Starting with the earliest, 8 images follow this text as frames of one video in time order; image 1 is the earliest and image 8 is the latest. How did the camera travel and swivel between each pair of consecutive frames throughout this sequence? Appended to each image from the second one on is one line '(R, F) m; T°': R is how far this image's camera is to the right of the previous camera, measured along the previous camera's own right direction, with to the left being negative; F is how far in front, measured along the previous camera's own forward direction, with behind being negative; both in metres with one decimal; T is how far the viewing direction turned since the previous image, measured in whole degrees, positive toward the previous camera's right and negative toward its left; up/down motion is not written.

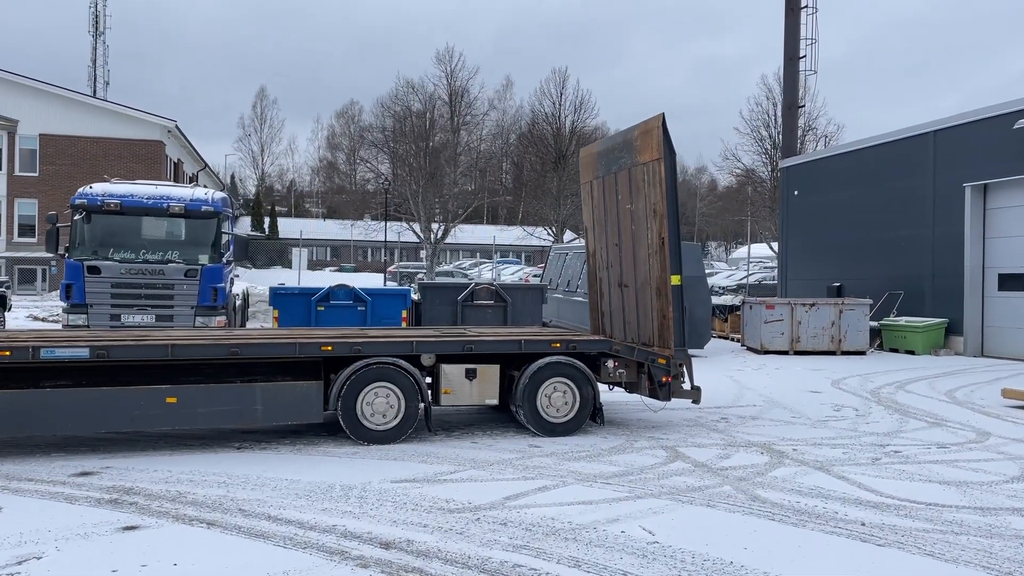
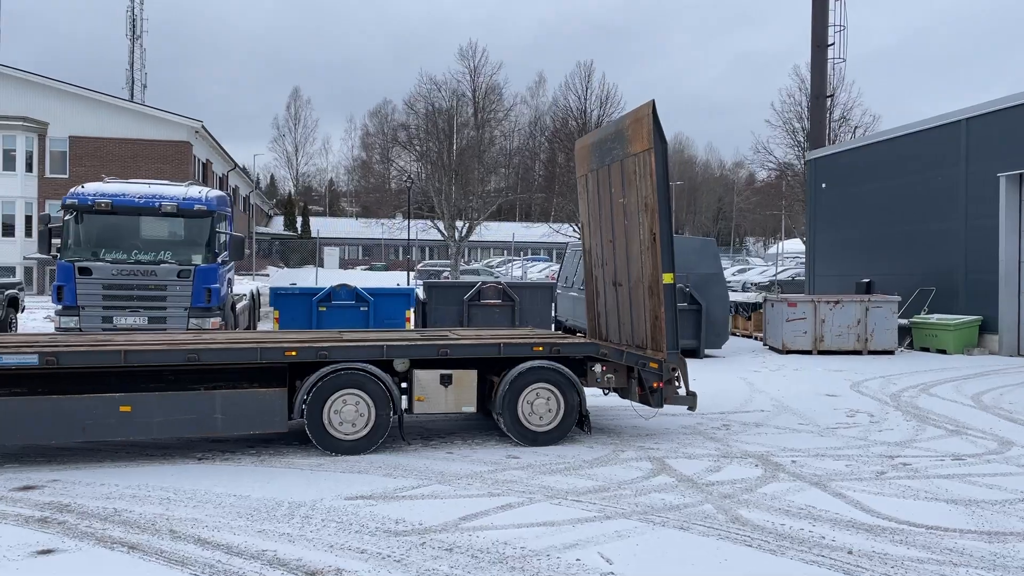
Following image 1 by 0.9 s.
(+0.6, +0.5) m; -3°
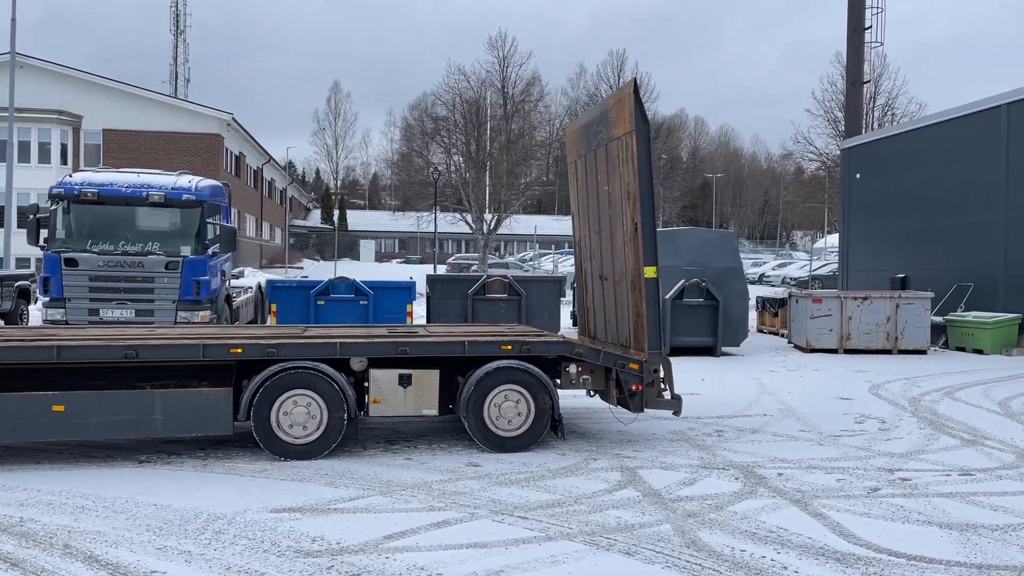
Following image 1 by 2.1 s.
(+0.7, +0.6) m; -3°
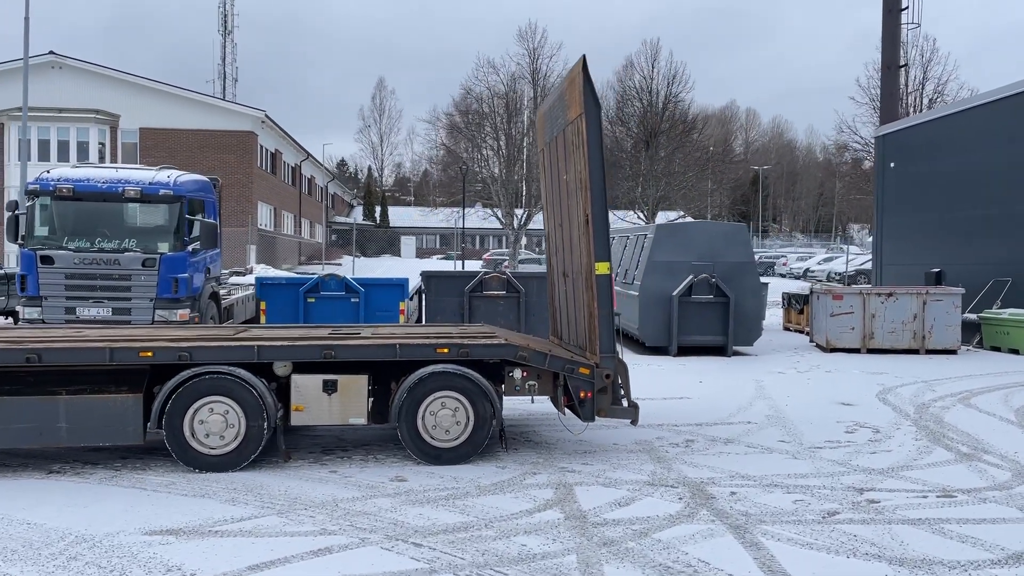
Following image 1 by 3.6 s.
(+0.9, +0.6) m; -3°
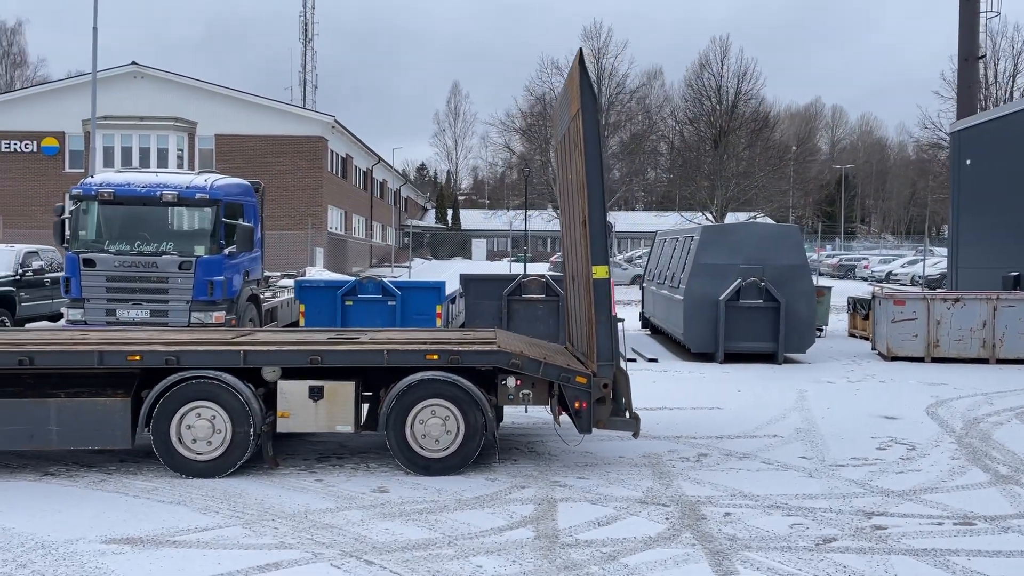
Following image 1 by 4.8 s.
(+0.7, +0.3) m; -5°
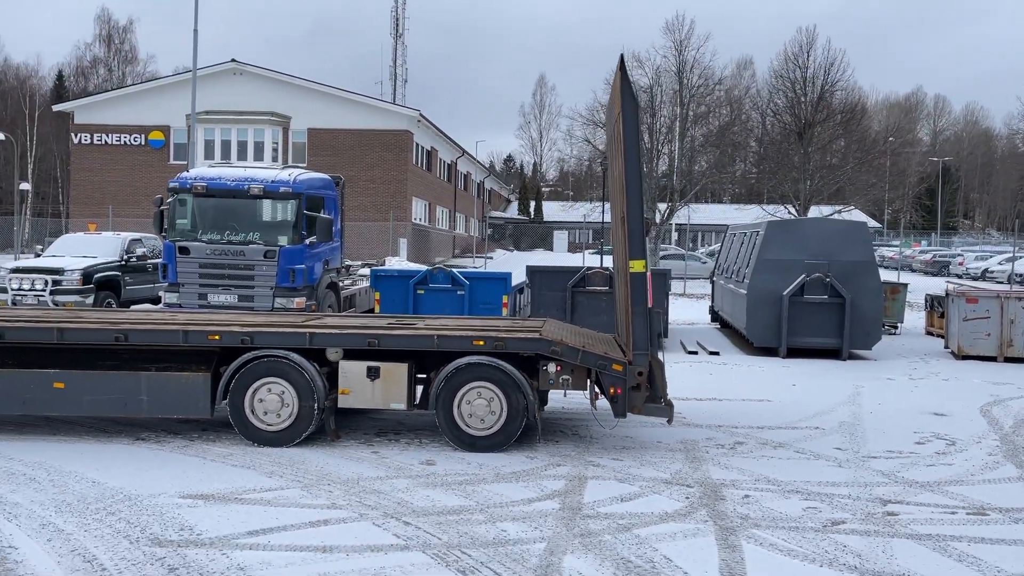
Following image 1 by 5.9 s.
(+0.4, -0.5) m; -6°
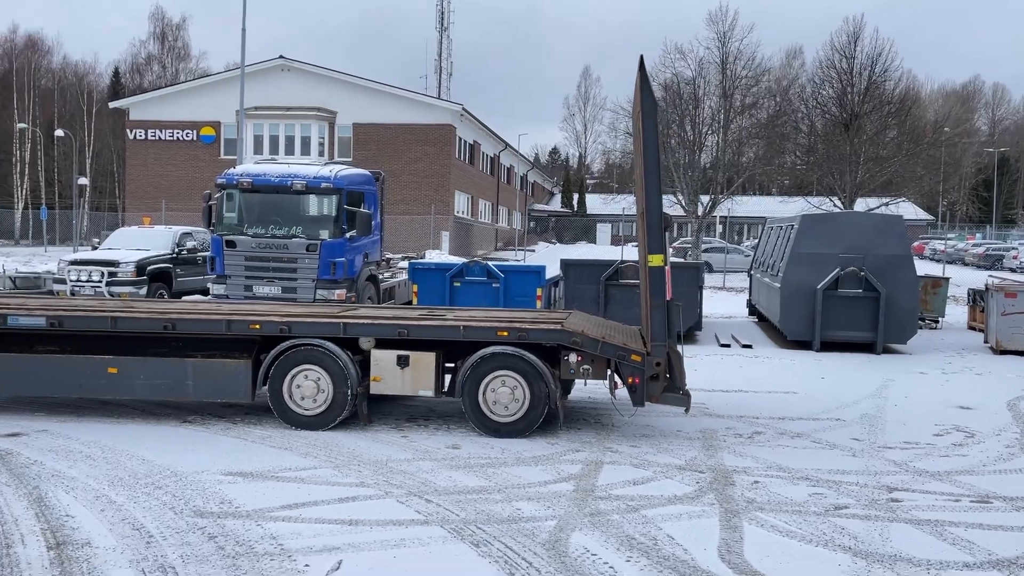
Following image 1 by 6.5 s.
(+0.2, -0.3) m; -3°
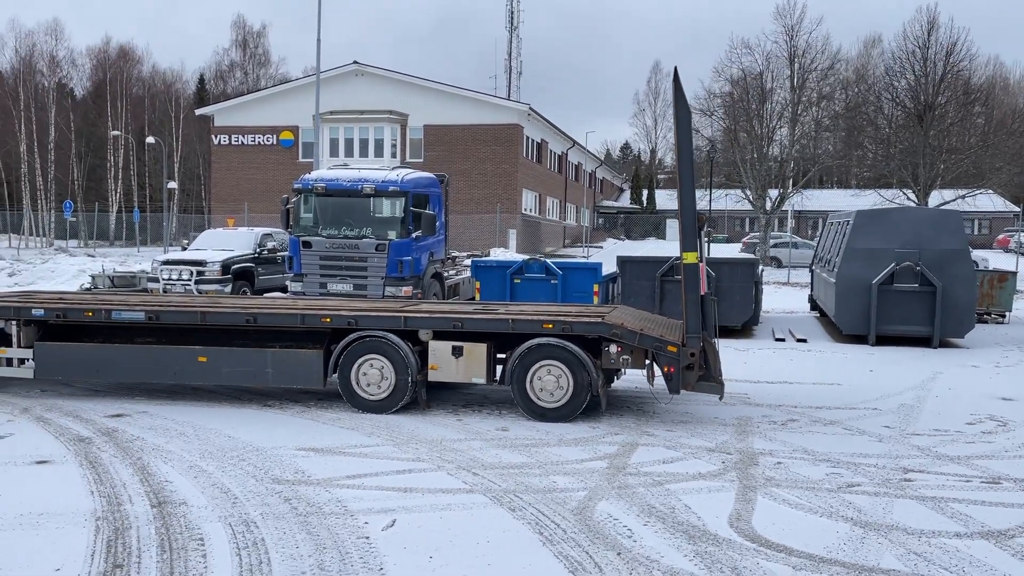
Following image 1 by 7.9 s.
(+0.3, -0.7) m; -5°
